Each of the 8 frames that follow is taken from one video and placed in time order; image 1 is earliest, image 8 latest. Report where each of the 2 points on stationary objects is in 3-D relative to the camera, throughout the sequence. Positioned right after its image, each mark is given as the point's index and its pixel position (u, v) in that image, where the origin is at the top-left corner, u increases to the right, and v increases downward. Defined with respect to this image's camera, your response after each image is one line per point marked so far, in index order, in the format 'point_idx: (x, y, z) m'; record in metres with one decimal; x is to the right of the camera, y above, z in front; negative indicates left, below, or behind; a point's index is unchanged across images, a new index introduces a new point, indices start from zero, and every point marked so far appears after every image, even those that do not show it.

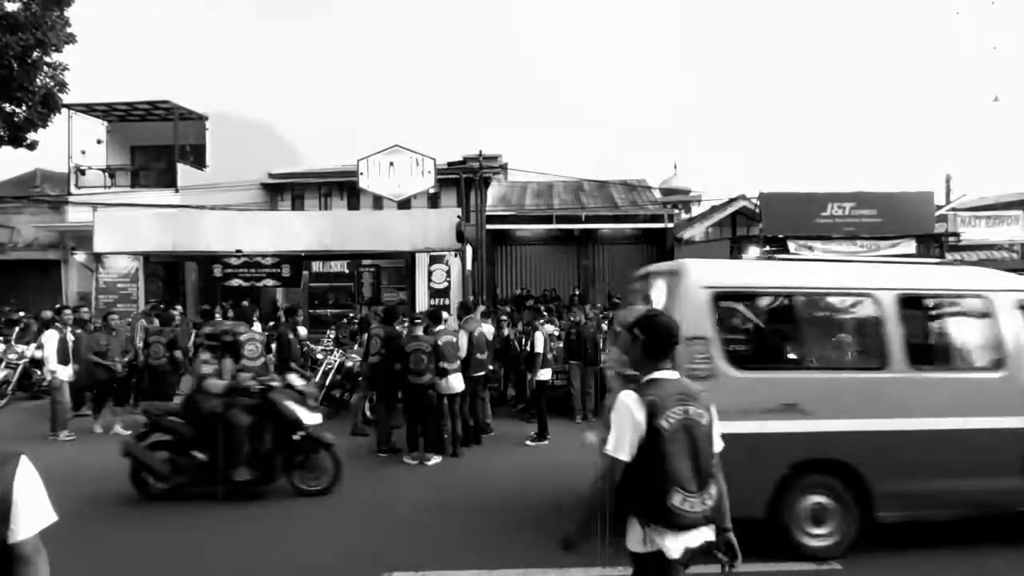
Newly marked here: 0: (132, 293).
0: (-11.1, -0.2, +17.6) m
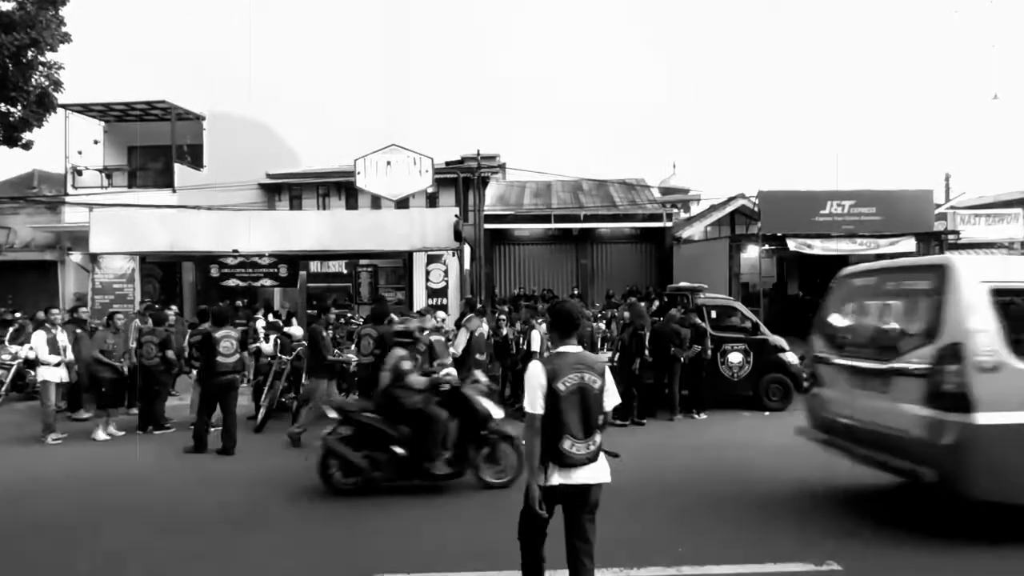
0: (-11.2, -0.2, +17.5) m
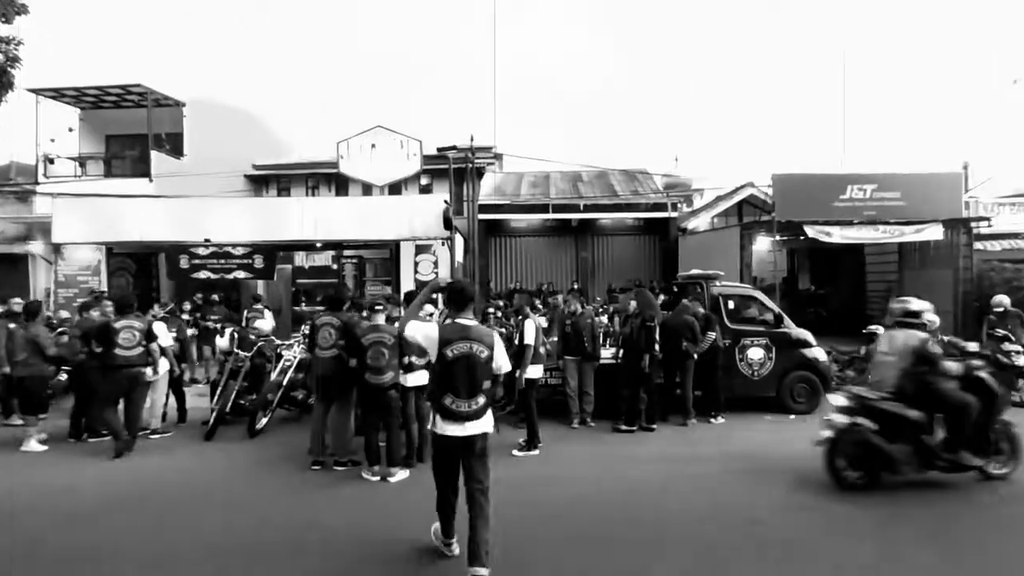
0: (-11.3, 0.0, +16.3) m
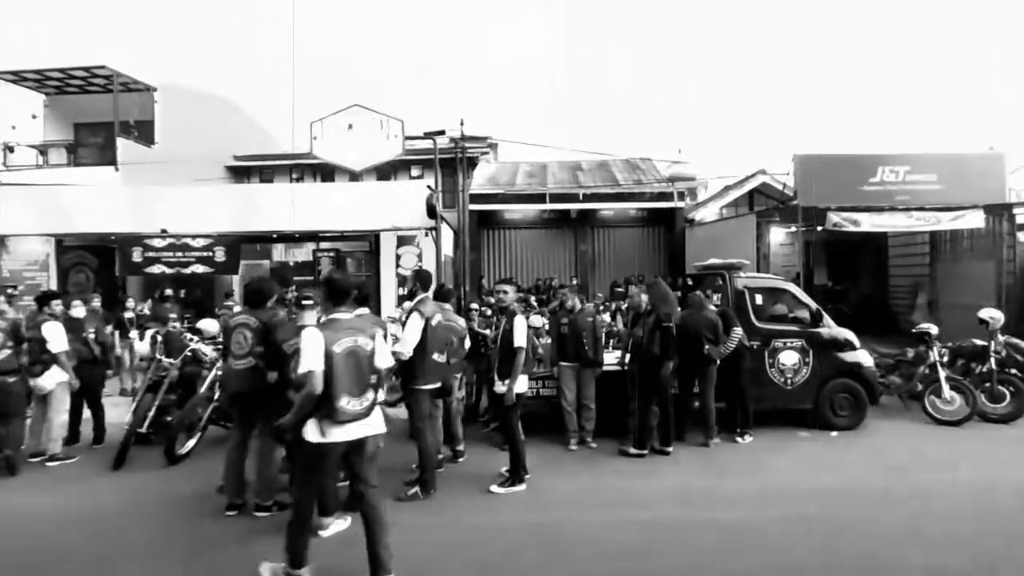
0: (-11.5, +0.1, +14.8) m
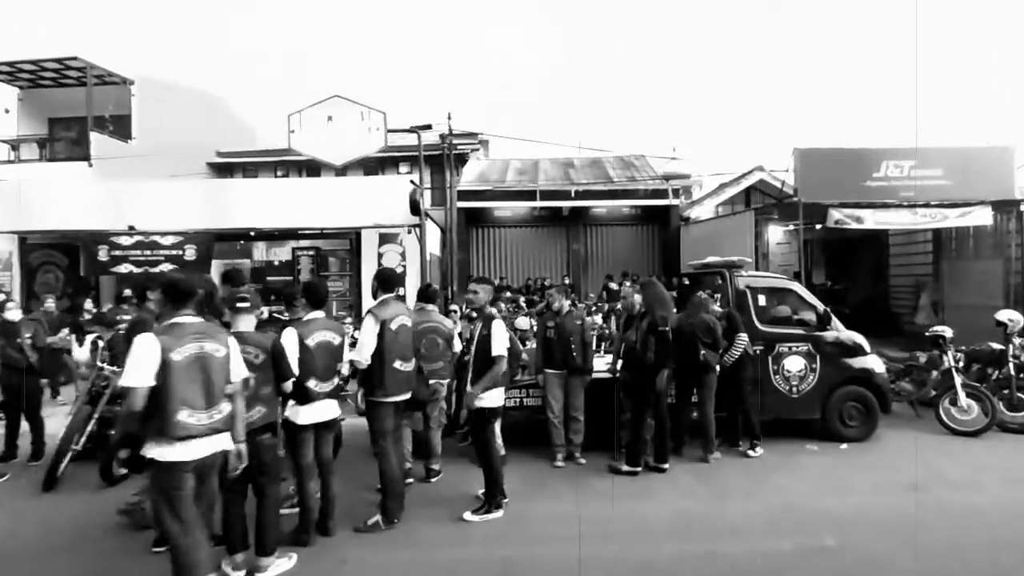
0: (-11.8, +0.1, +14.0) m
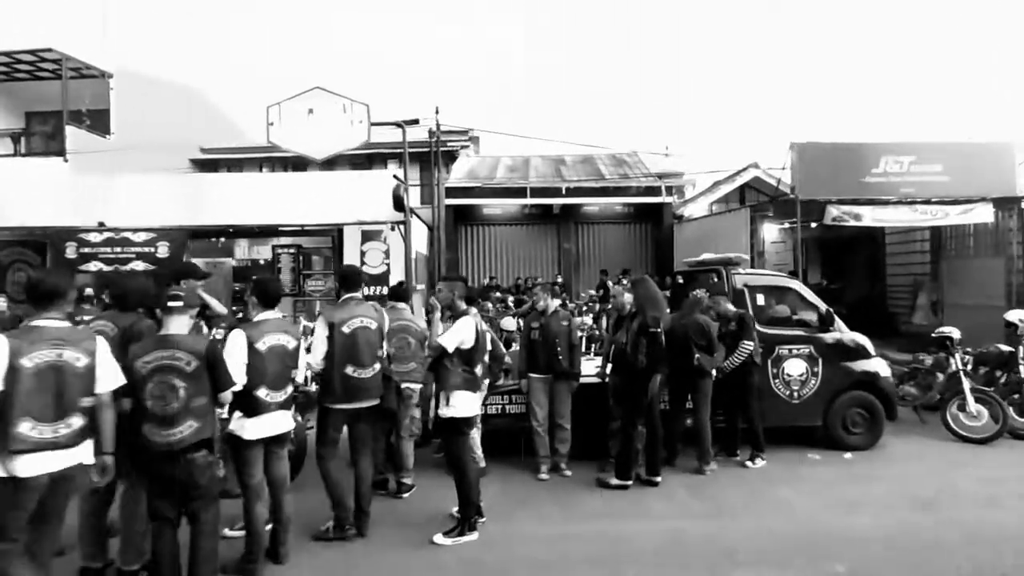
0: (-12.1, +0.1, +13.5) m
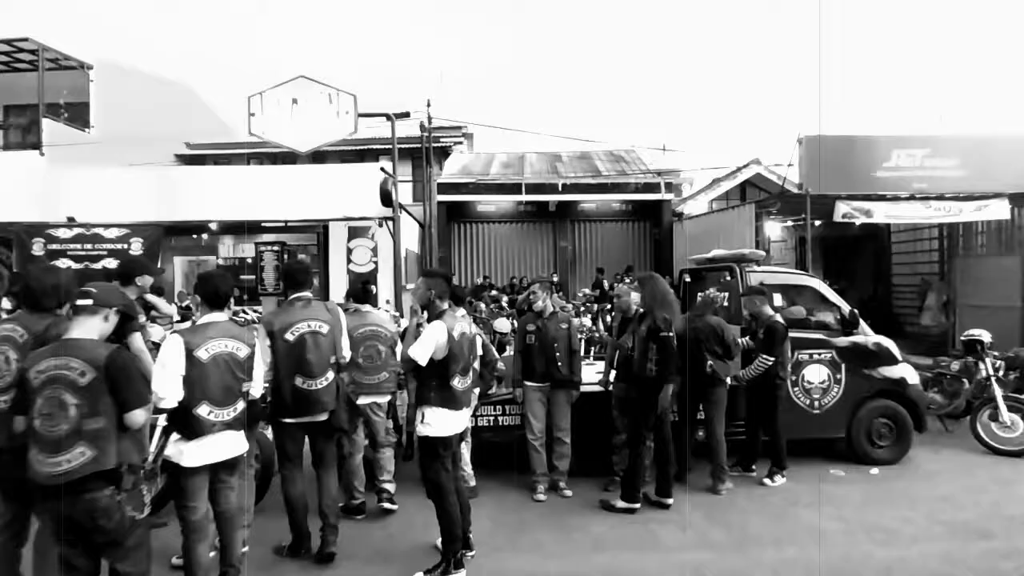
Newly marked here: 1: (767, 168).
0: (-12.2, +0.1, +12.7) m
1: (+7.9, +3.7, +18.5) m
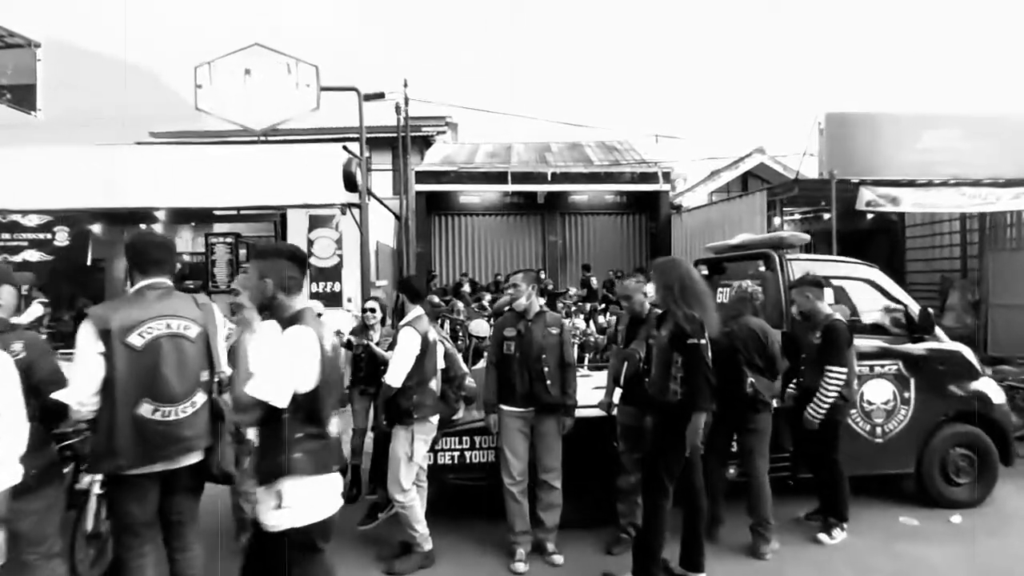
0: (-12.5, +0.2, +11.1) m
1: (+7.4, +3.8, +17.3) m
